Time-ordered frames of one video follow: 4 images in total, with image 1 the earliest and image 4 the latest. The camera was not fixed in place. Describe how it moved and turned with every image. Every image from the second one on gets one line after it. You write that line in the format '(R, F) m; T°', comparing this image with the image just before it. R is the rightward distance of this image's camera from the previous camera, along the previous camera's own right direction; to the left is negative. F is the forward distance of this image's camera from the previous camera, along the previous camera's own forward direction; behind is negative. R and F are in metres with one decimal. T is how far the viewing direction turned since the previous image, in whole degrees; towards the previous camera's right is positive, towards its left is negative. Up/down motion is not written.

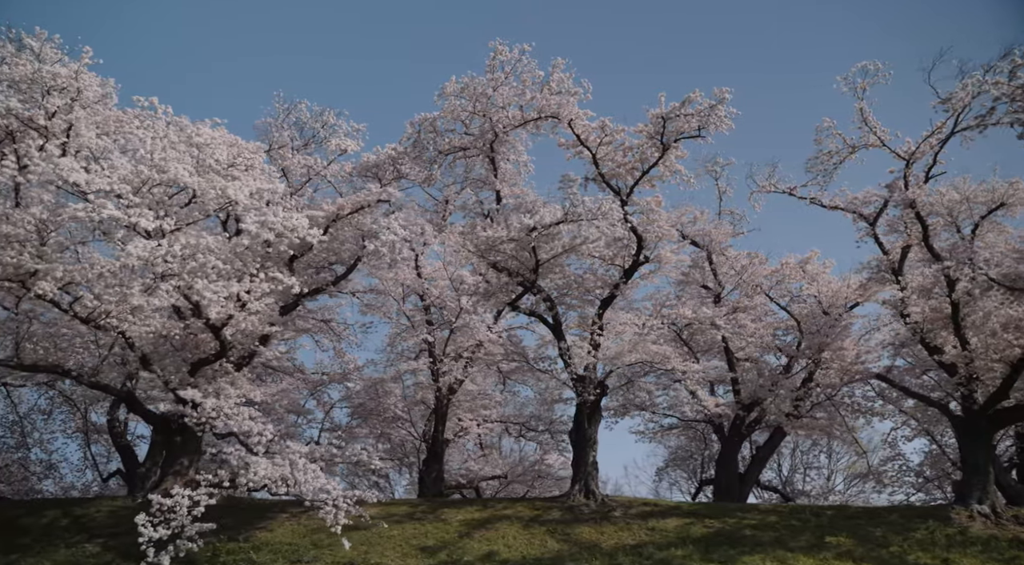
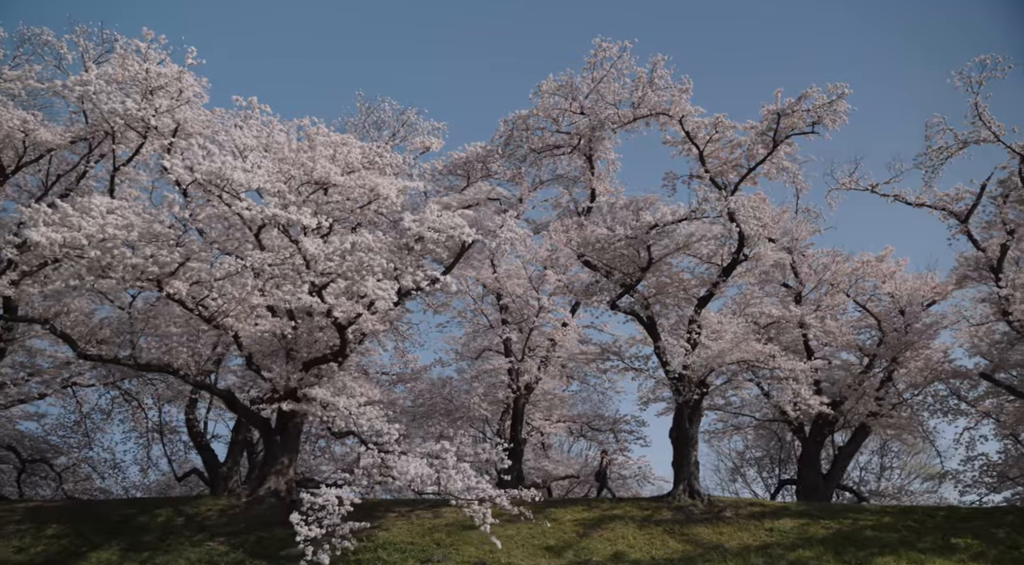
(-2.1, +0.1) m; -1°
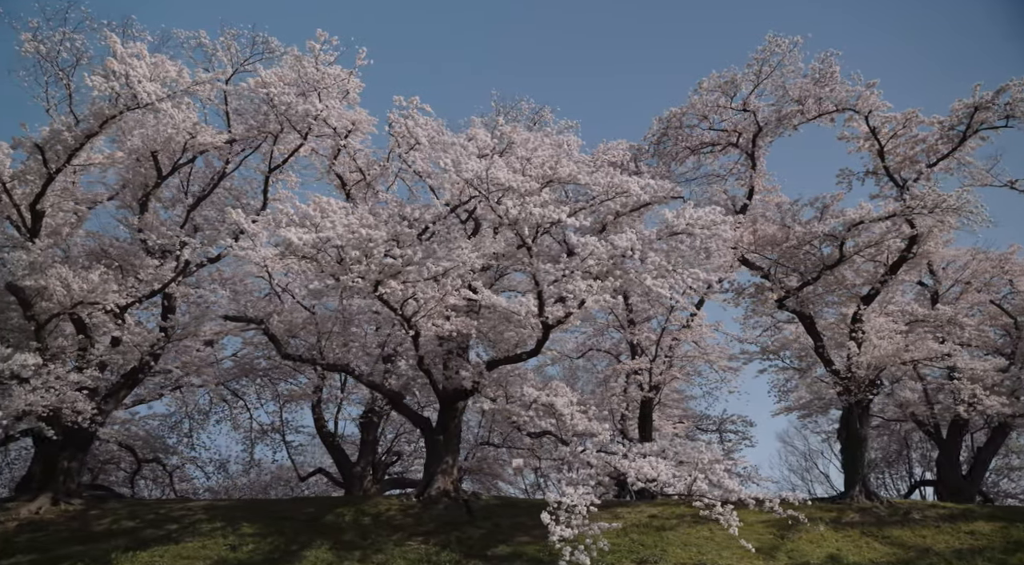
(-3.4, +0.1) m; -2°
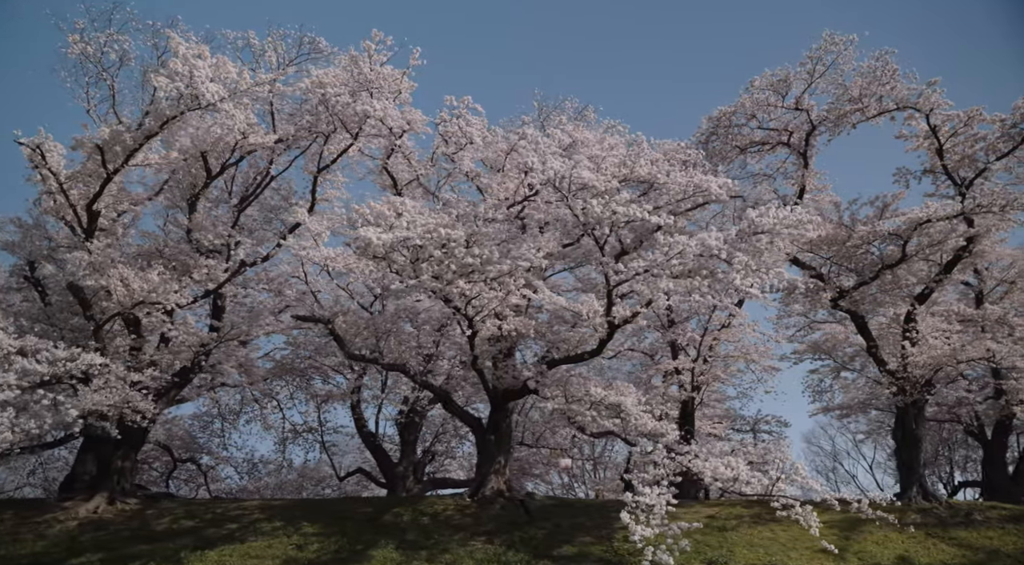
(-1.1, 0.0) m; -1°
